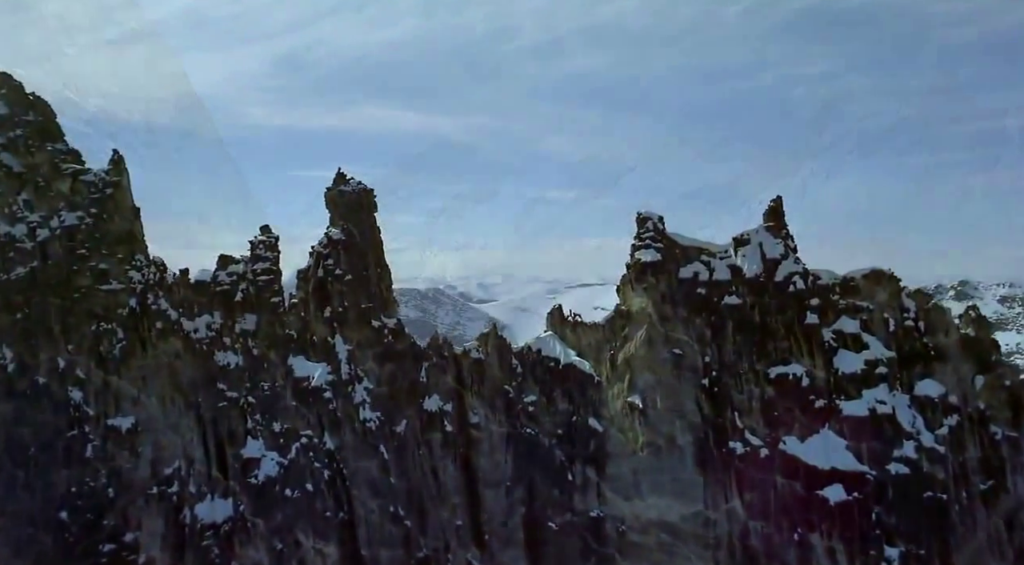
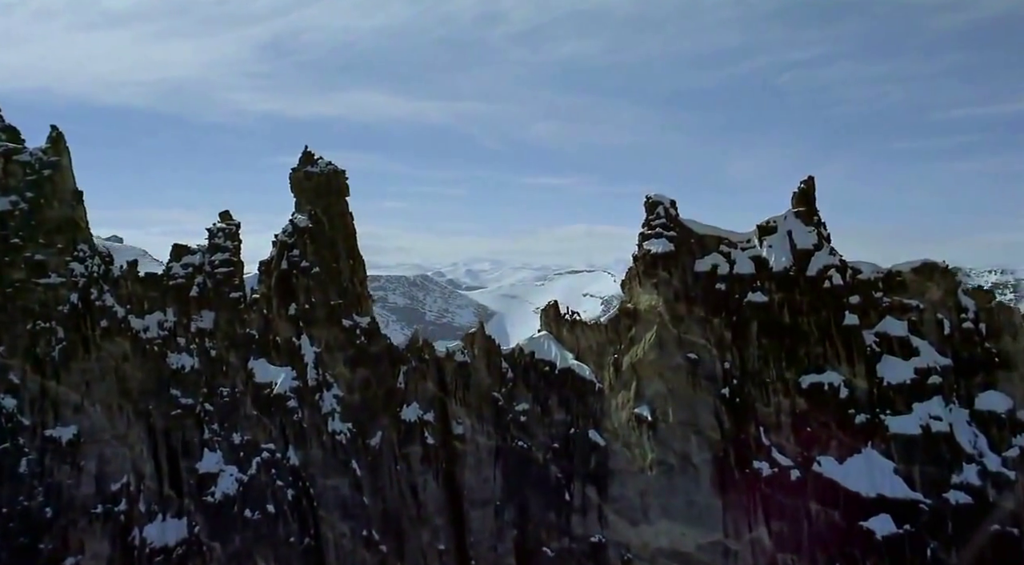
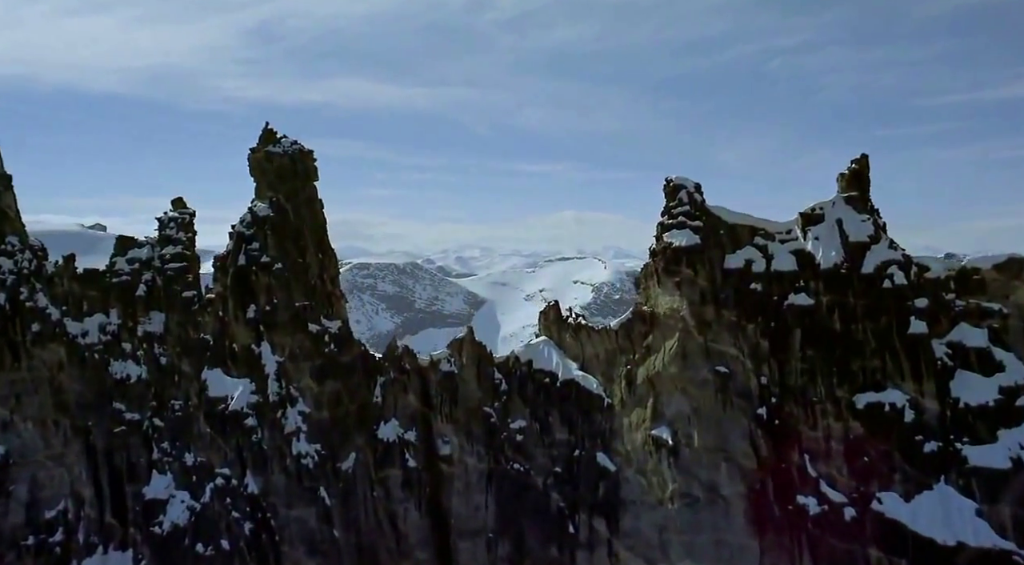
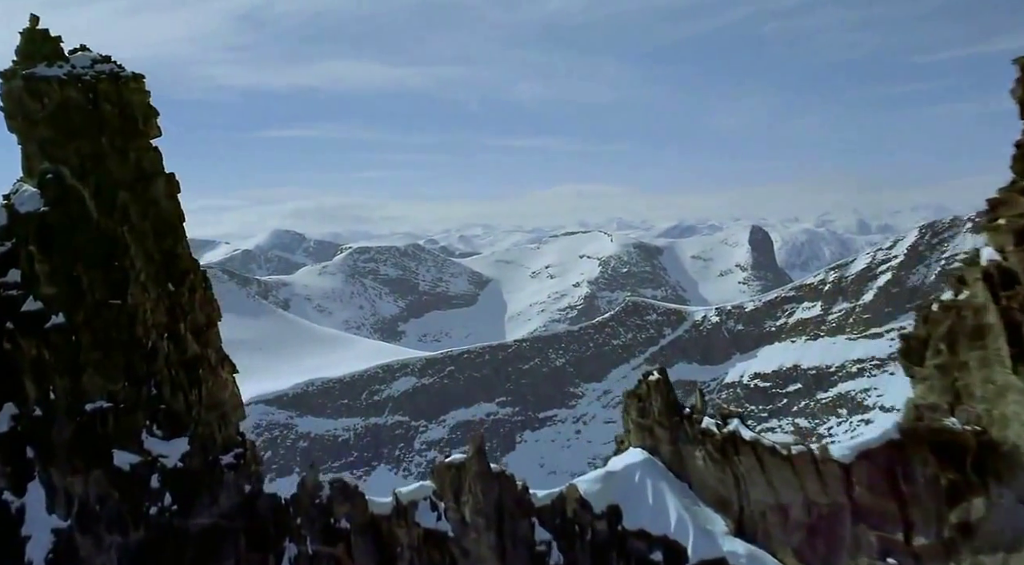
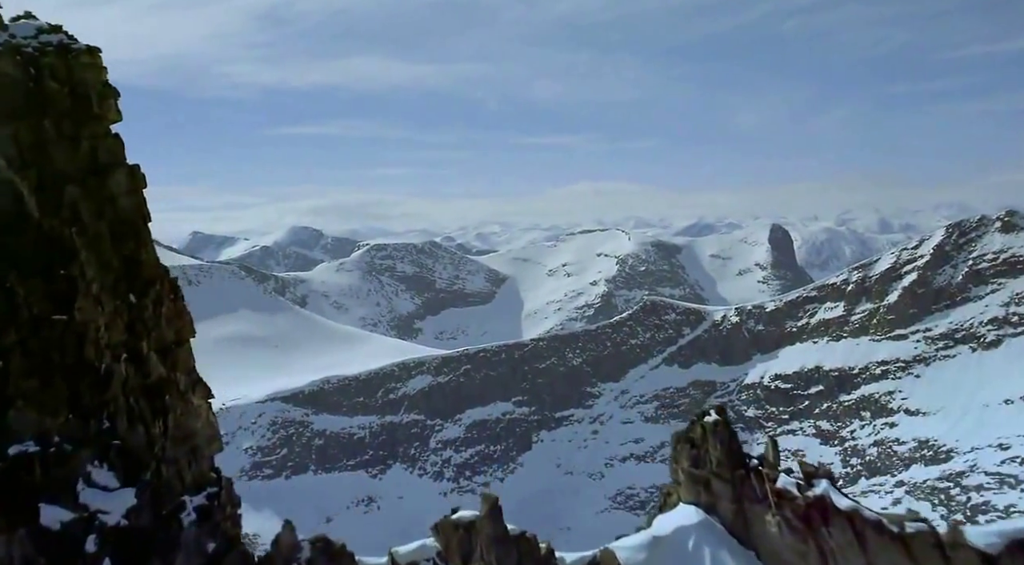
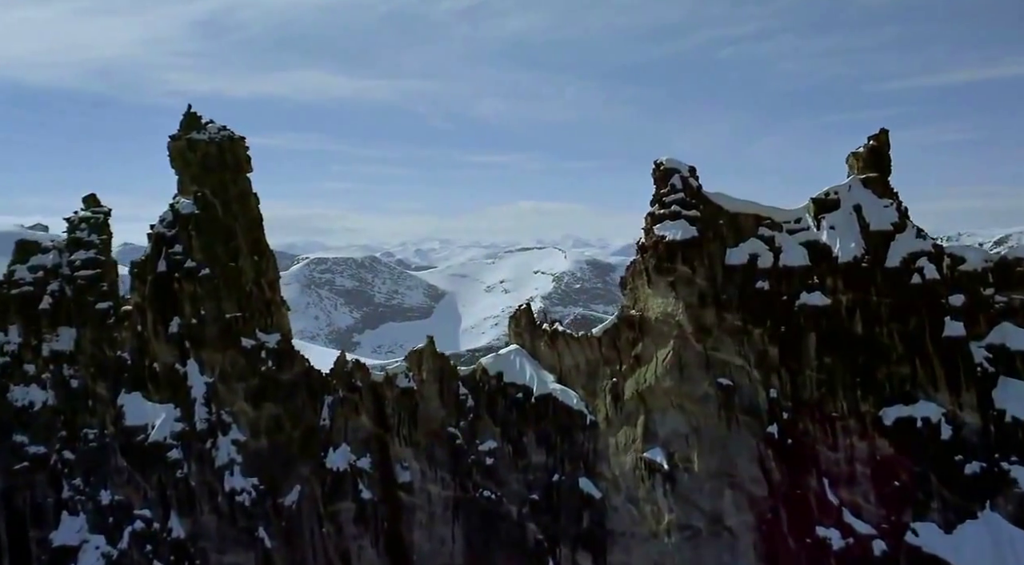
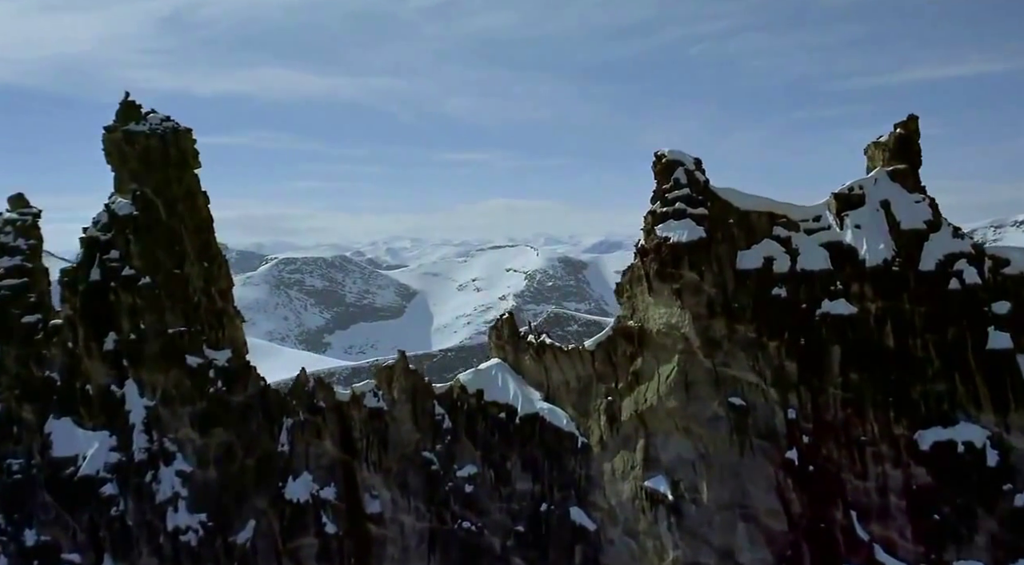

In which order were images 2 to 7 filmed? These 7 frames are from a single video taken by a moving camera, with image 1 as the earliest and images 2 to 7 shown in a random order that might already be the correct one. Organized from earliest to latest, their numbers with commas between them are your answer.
2, 3, 6, 7, 4, 5
